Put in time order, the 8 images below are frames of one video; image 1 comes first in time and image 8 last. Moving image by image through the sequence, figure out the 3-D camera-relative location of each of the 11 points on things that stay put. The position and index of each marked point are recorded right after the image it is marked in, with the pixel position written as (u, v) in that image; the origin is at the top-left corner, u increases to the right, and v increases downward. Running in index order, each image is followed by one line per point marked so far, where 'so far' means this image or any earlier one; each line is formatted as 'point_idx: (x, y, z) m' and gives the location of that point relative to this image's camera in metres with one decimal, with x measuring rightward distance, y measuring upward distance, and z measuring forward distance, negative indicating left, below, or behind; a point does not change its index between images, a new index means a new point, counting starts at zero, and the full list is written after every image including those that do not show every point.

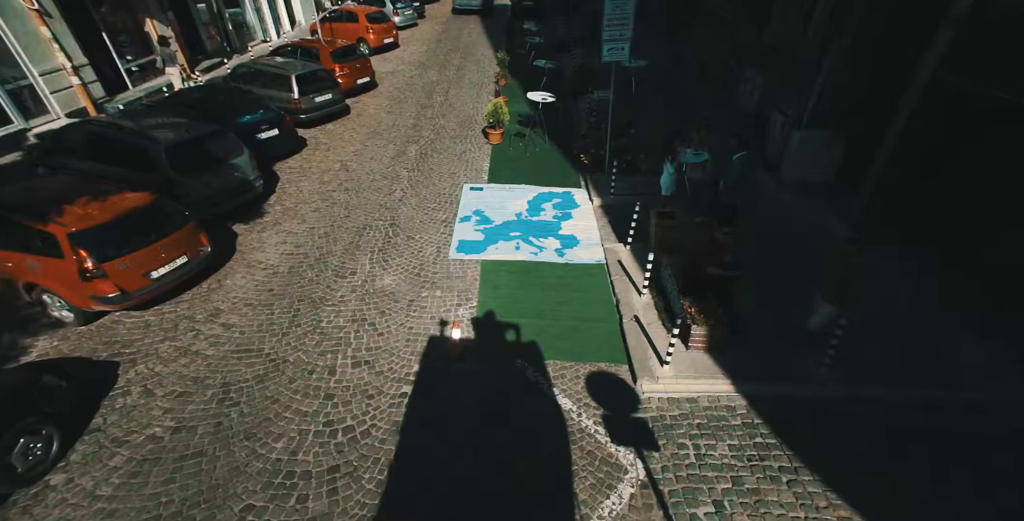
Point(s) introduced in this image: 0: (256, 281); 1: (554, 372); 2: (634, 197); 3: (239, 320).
0: (-3.7, -0.3, +7.0) m
1: (+0.5, -1.3, +5.8) m
2: (+2.5, +1.3, +9.8) m
3: (-3.5, -0.8, +6.2) m
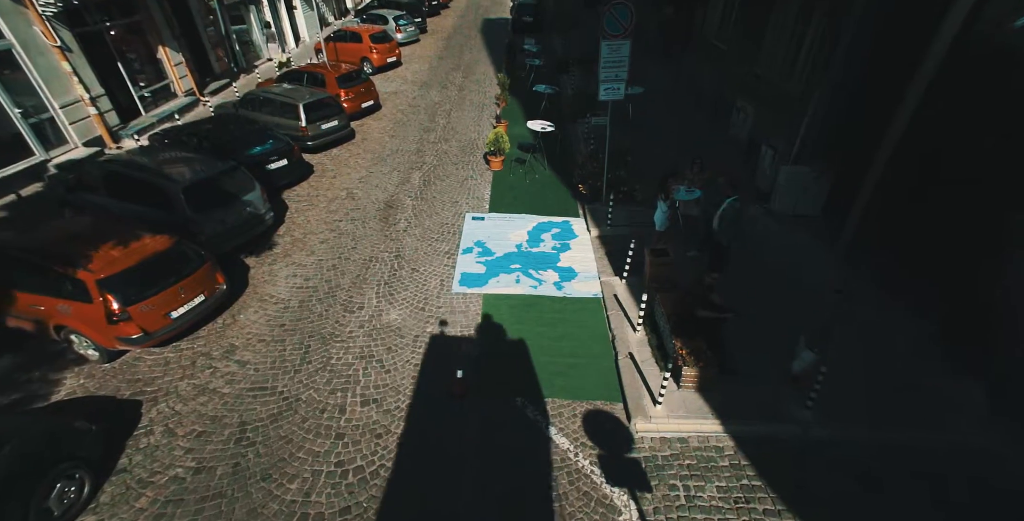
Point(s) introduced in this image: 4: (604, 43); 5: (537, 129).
0: (-3.7, -0.8, +7.4) m
1: (+0.5, -1.9, +6.1) m
2: (+2.5, +0.7, +10.2) m
3: (-3.5, -1.3, +6.5) m
4: (+1.6, +4.1, +9.1) m
5: (+0.7, +3.6, +13.0) m
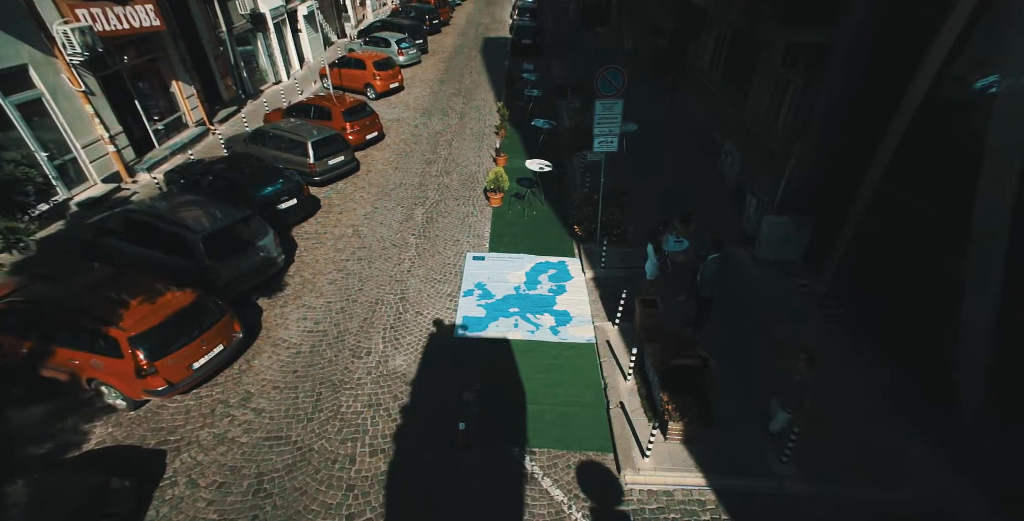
0: (-3.7, -1.6, +7.8) m
1: (+0.5, -2.7, +6.5) m
2: (+2.5, -0.2, +10.7) m
3: (-3.5, -2.1, +7.0) m
4: (+1.7, +3.2, +9.6) m
5: (+0.6, +2.6, +13.5) m
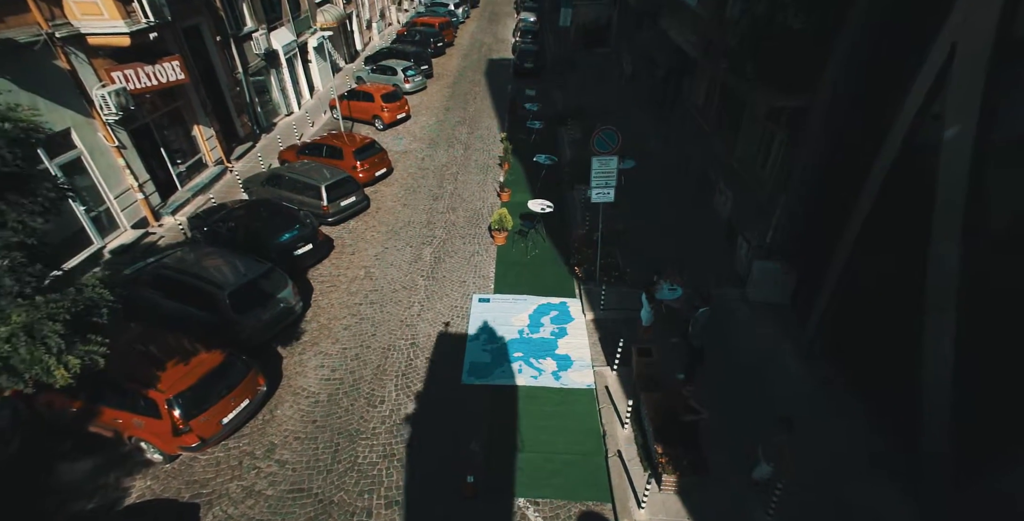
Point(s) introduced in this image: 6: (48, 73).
0: (-3.7, -2.6, +8.4) m
1: (+0.5, -3.7, +7.0) m
2: (+2.6, -1.2, +11.2) m
3: (-3.5, -3.1, +7.5) m
4: (+1.7, +2.2, +10.2) m
5: (+0.7, +1.6, +14.1) m
6: (-9.8, +3.9, +10.2) m
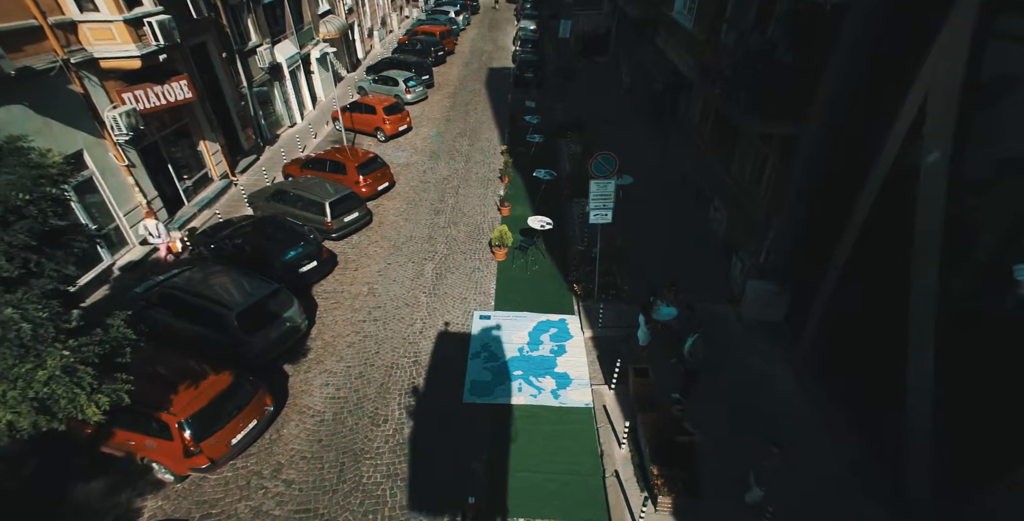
0: (-3.7, -3.0, +8.6) m
1: (+0.5, -4.1, +7.3) m
2: (+2.6, -1.7, +11.5) m
3: (-3.5, -3.5, +7.7) m
4: (+1.8, +1.7, +10.5) m
5: (+0.8, +1.1, +14.4) m
6: (-9.7, +3.5, +10.5) m
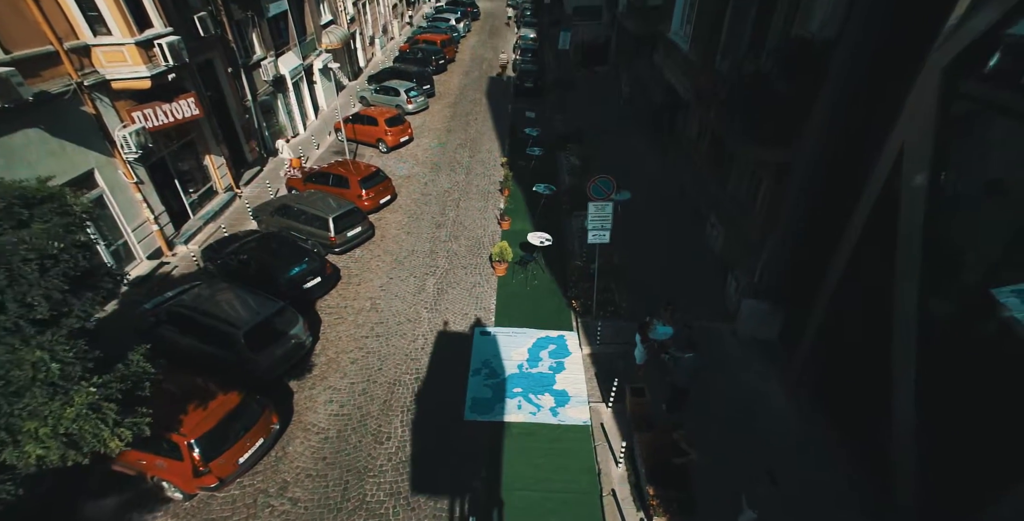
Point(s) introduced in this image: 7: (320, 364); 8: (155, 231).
0: (-3.7, -3.4, +8.8) m
1: (+0.5, -4.5, +7.5) m
2: (+2.6, -2.1, +11.7) m
3: (-3.5, -3.9, +8.0) m
4: (+1.8, +1.3, +10.8) m
5: (+0.8, +0.6, +14.7) m
6: (-9.7, +3.1, +10.7) m
7: (-4.4, -2.3, +10.8) m
8: (-9.7, +0.8, +13.0) m
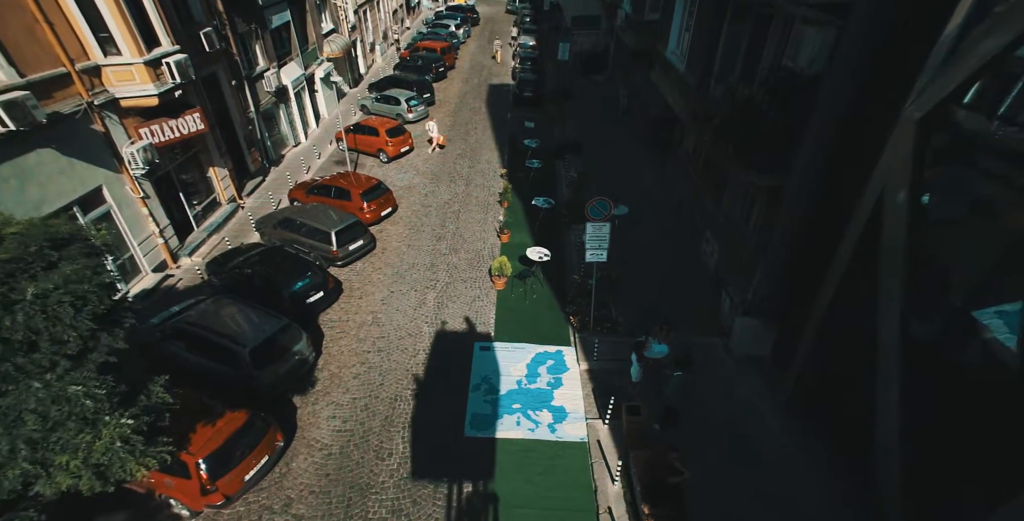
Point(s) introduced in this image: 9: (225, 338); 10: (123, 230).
0: (-3.7, -3.8, +9.0) m
1: (+0.5, -4.9, +7.7) m
2: (+2.5, -2.6, +11.9) m
3: (-3.5, -4.2, +8.1) m
4: (+1.8, +0.8, +11.0) m
5: (+0.7, +0.2, +14.9) m
6: (-9.7, +2.8, +11.0) m
7: (-4.4, -2.7, +11.0) m
8: (-9.7, +0.4, +13.2) m
9: (-5.9, -1.6, +9.8) m
10: (-9.8, +0.8, +12.1) m
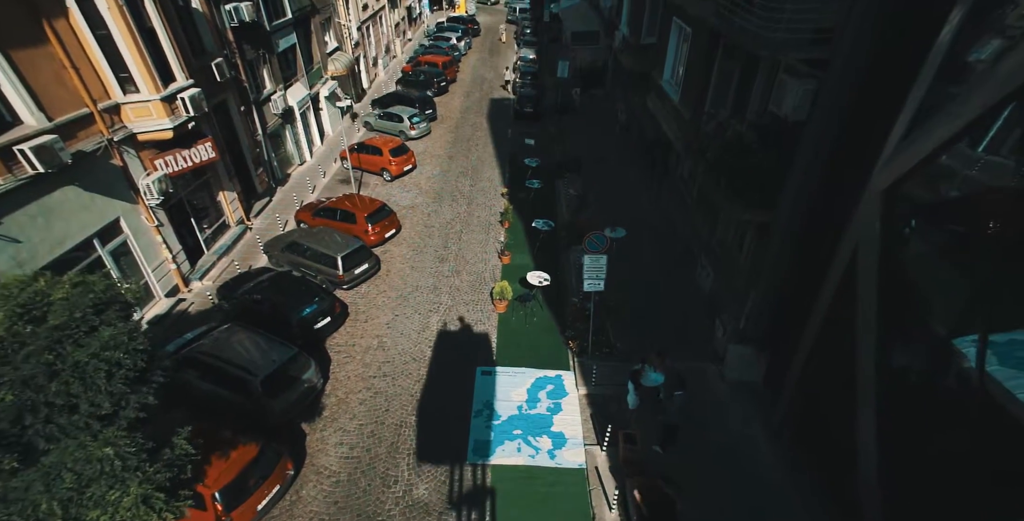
0: (-3.7, -4.5, +9.4) m
1: (+0.5, -5.6, +8.0) m
2: (+2.6, -3.3, +12.3) m
3: (-3.5, -4.9, +8.5) m
4: (+1.8, +0.1, +11.5) m
5: (+0.8, -0.6, +15.3) m
6: (-9.7, +2.1, +11.4) m
7: (-4.4, -3.4, +11.4) m
8: (-9.6, -0.3, +13.6) m
9: (-5.8, -2.3, +10.2) m
10: (-9.8, 0.0, +12.5) m
